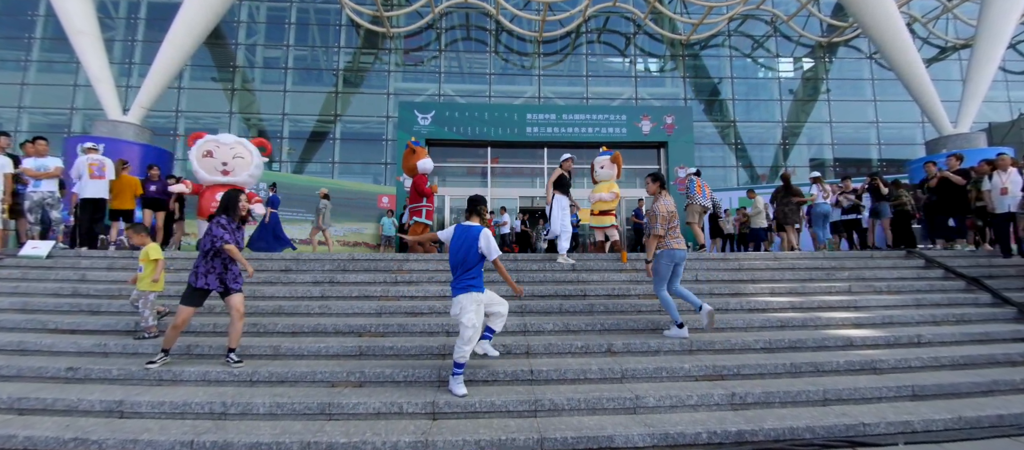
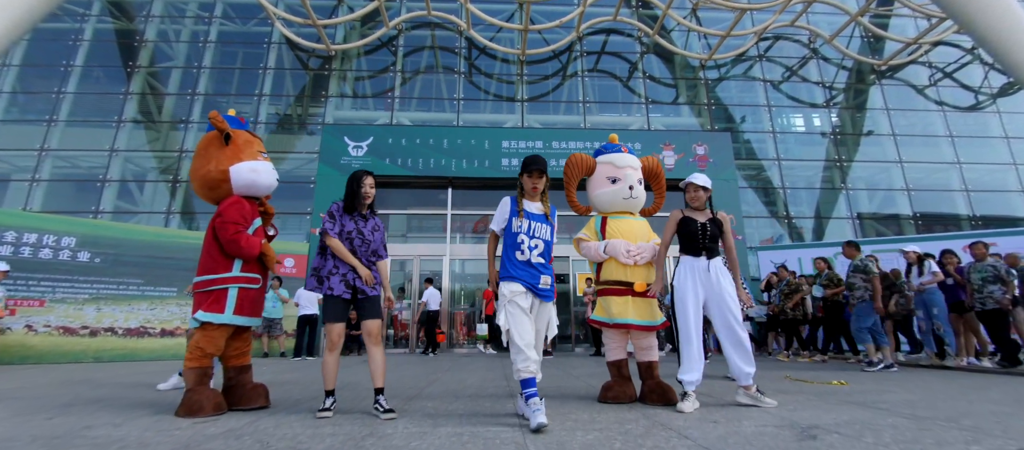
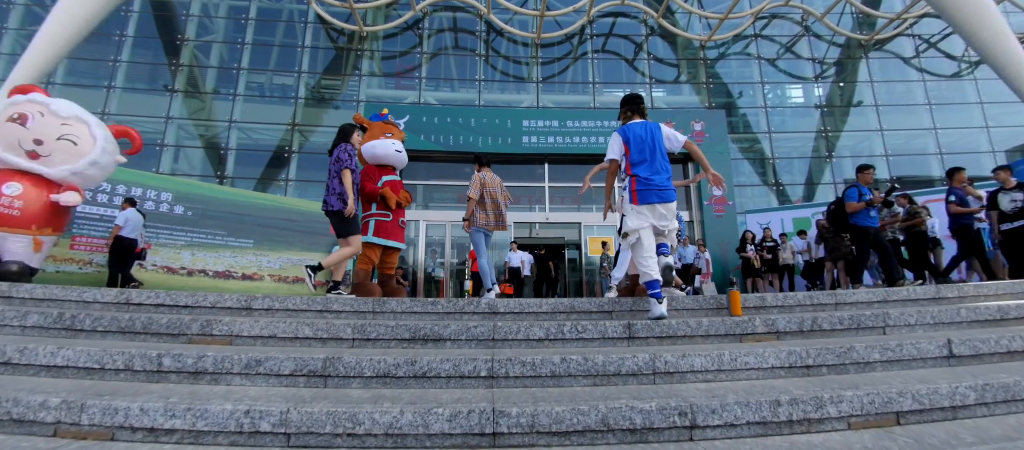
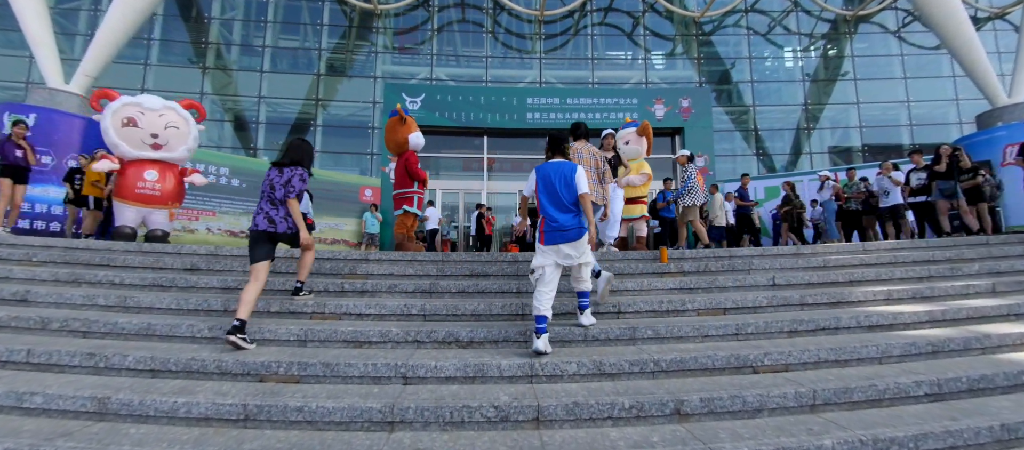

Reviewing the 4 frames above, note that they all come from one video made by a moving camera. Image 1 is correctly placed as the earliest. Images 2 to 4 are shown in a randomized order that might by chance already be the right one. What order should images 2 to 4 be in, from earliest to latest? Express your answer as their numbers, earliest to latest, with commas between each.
4, 3, 2
